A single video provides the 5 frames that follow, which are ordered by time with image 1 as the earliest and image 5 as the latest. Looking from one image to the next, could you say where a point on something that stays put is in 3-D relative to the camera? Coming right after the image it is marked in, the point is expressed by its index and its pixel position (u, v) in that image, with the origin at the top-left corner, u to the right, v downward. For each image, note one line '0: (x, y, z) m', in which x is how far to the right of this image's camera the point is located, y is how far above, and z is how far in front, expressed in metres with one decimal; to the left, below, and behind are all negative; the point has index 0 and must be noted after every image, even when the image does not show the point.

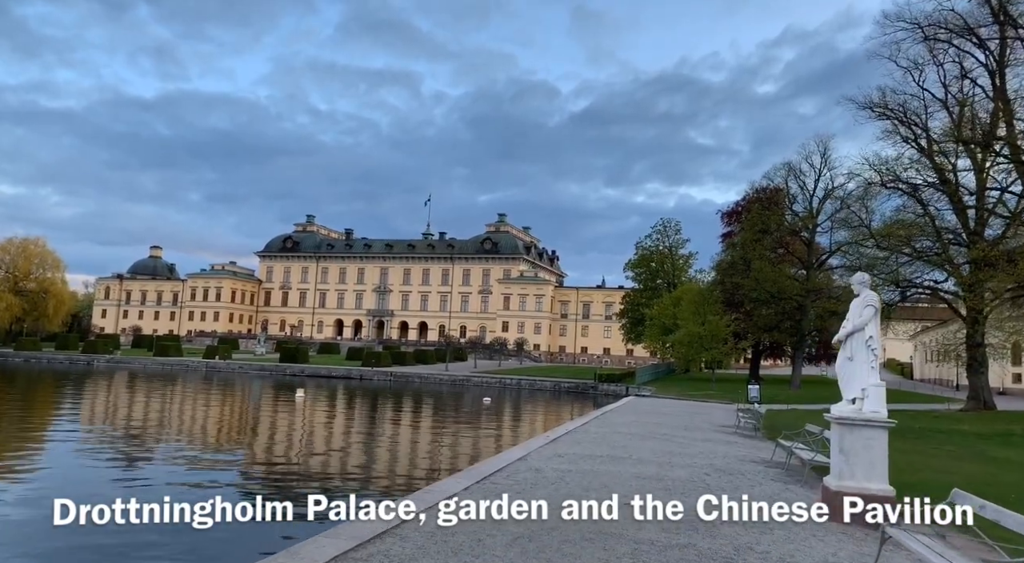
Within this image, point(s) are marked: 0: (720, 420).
0: (+5.2, -3.6, +19.7) m
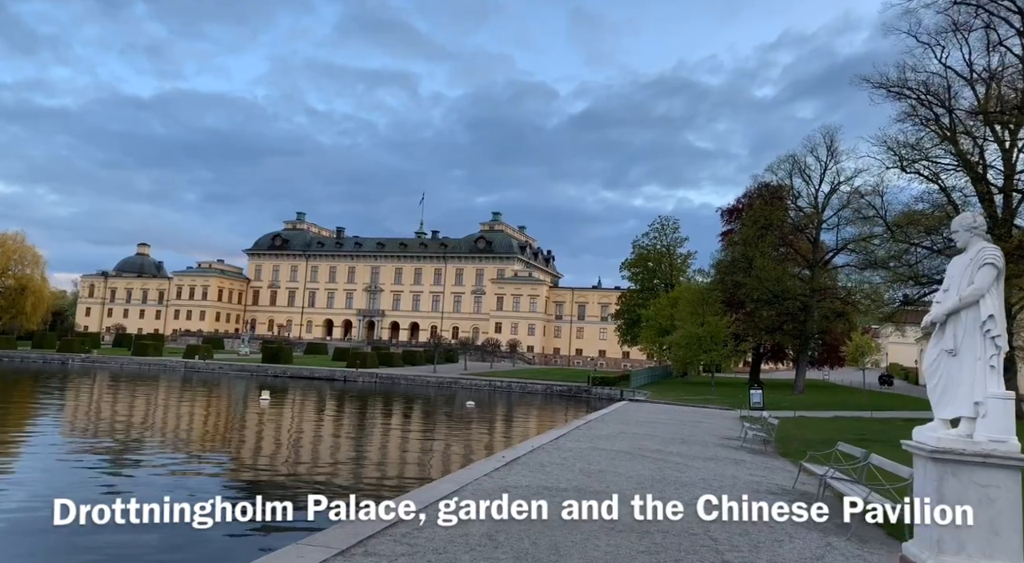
0: (+4.8, -3.5, +17.9) m
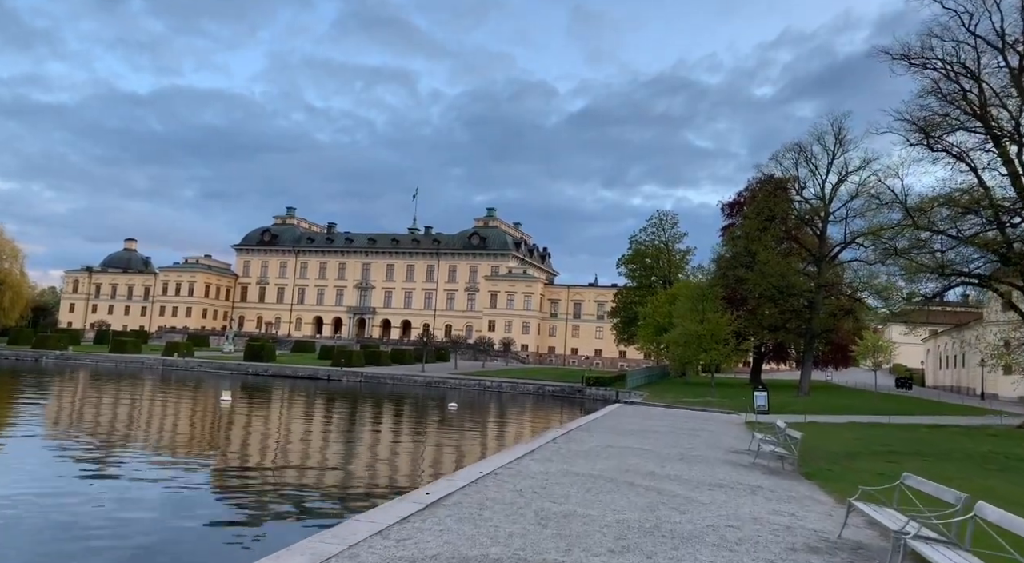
0: (+4.4, -3.3, +16.2) m
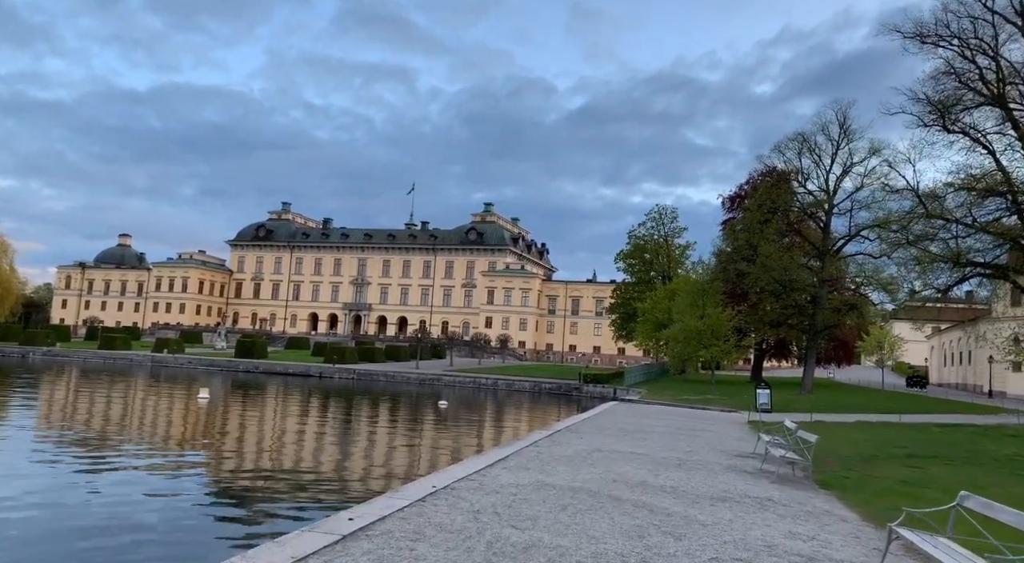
0: (+4.1, -3.1, +15.3) m
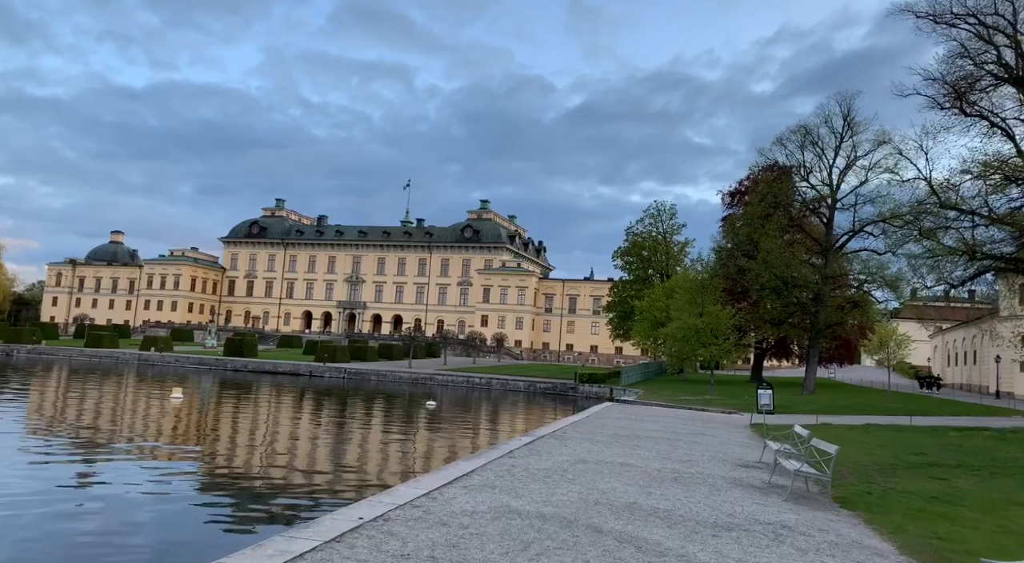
0: (+3.9, -3.0, +14.4) m
